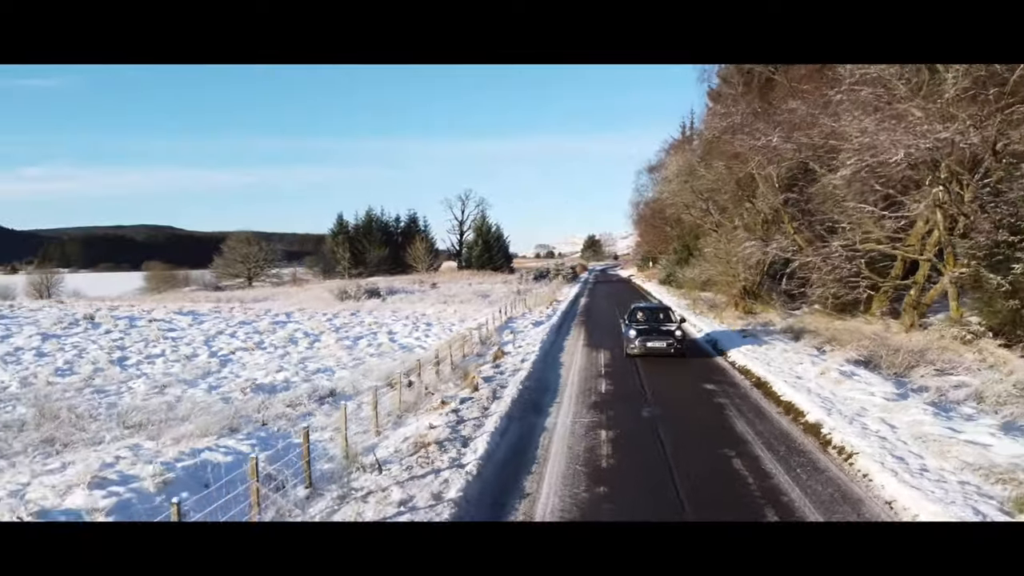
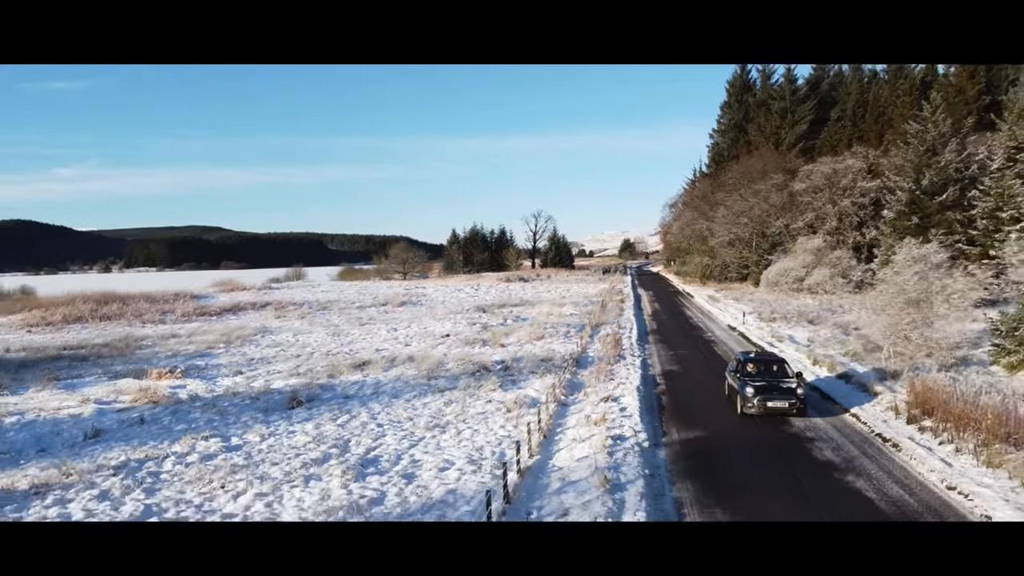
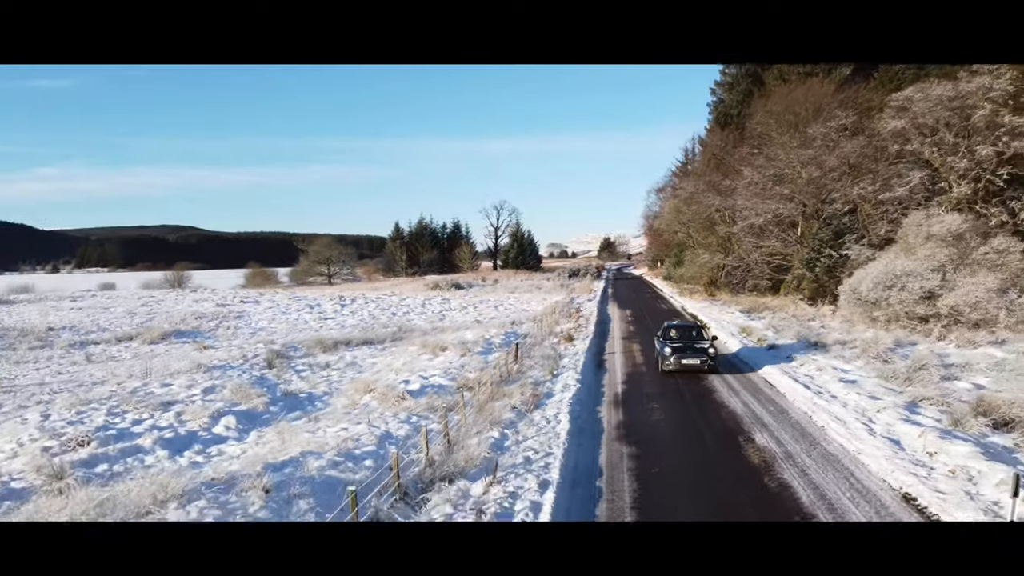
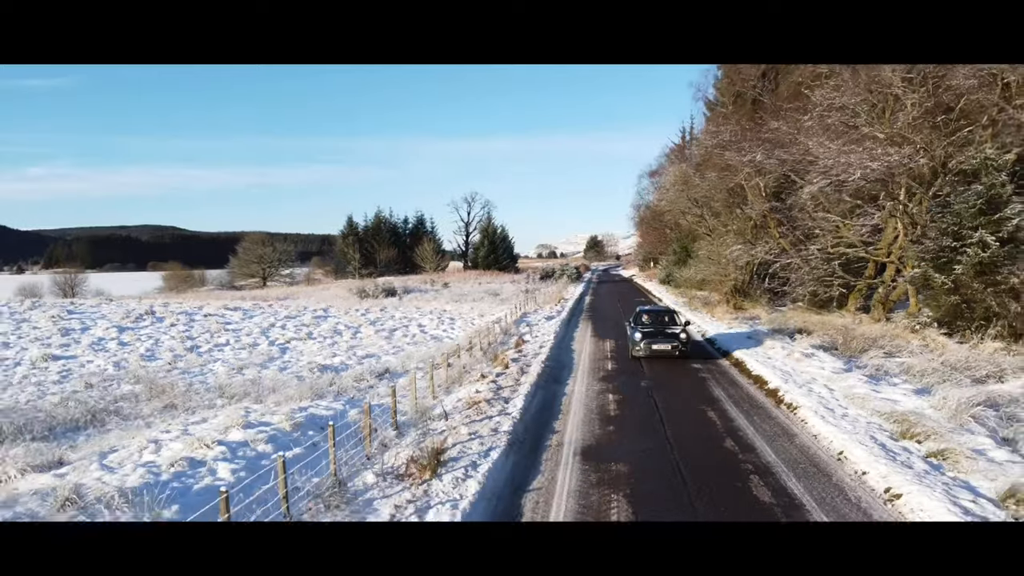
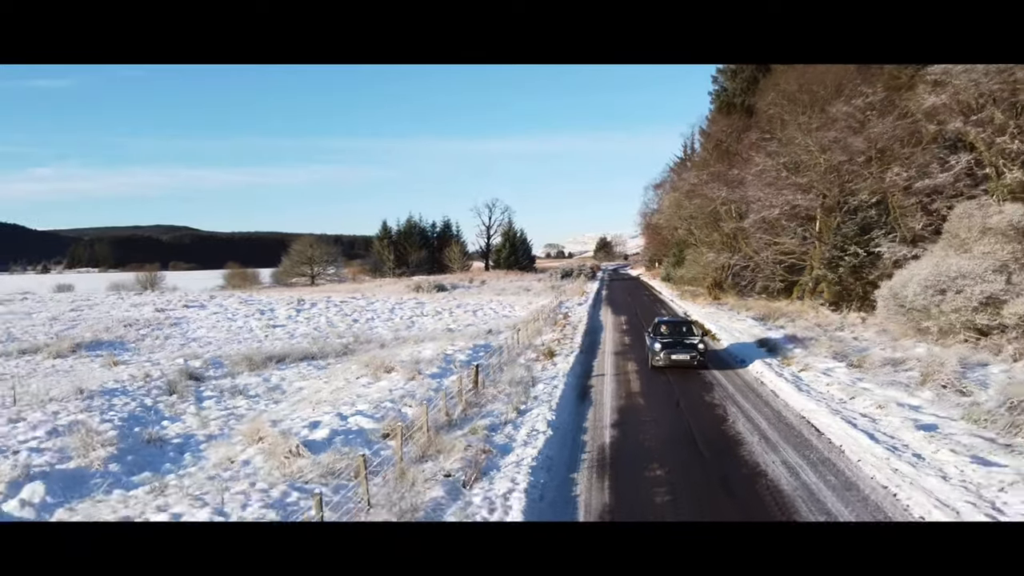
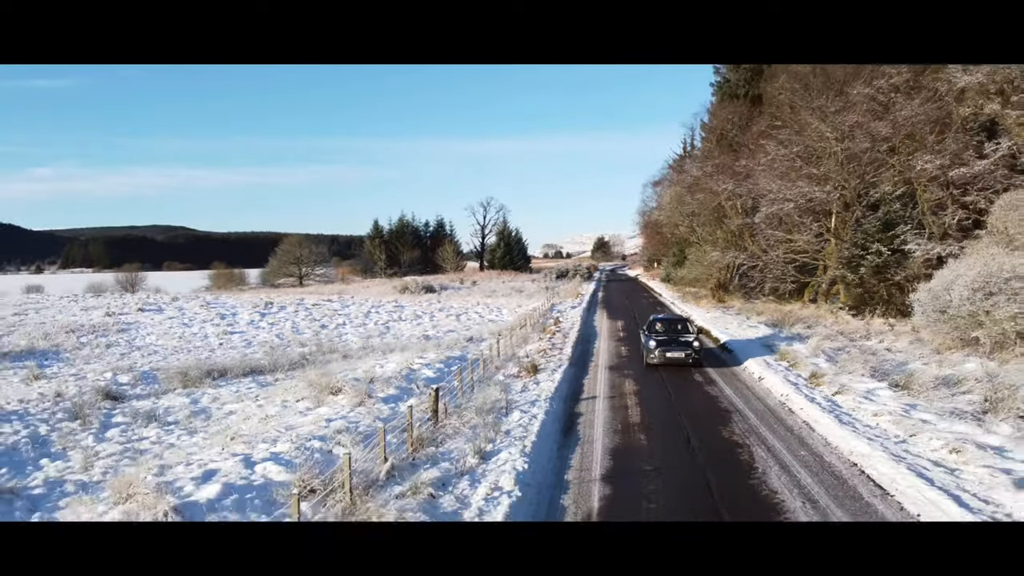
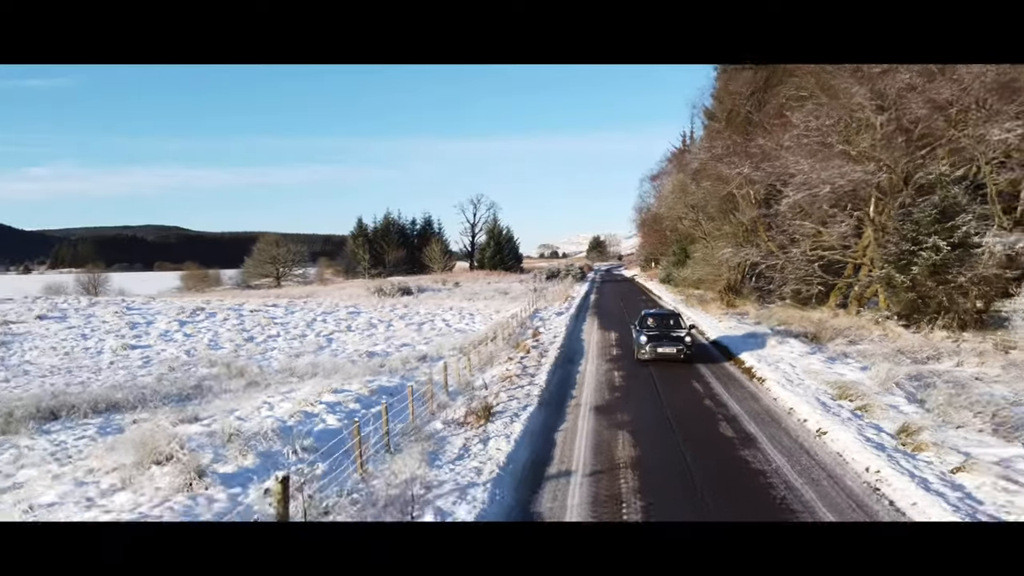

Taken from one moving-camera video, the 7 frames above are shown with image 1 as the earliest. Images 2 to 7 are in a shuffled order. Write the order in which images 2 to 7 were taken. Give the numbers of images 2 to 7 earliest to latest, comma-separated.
4, 7, 6, 5, 3, 2
